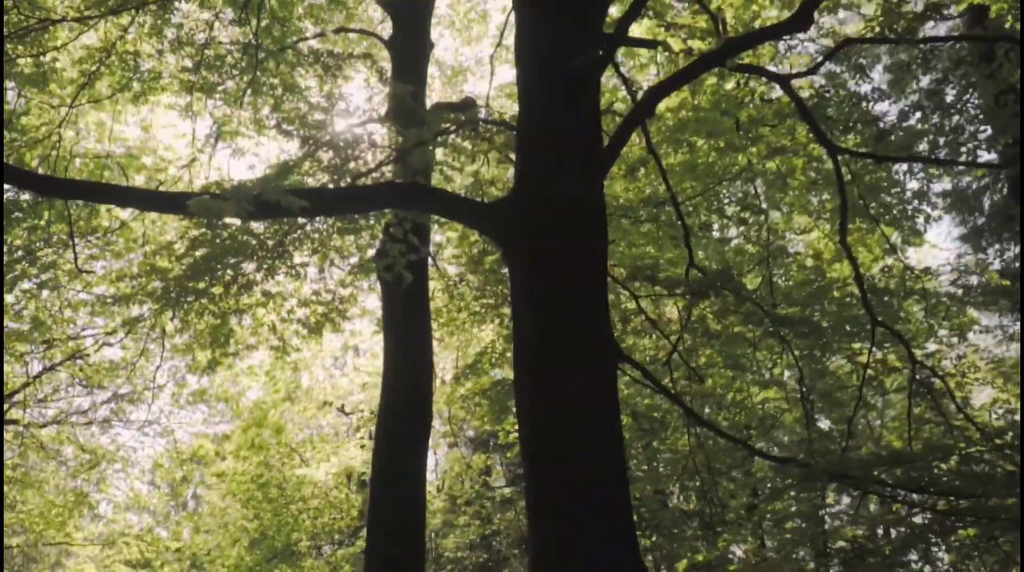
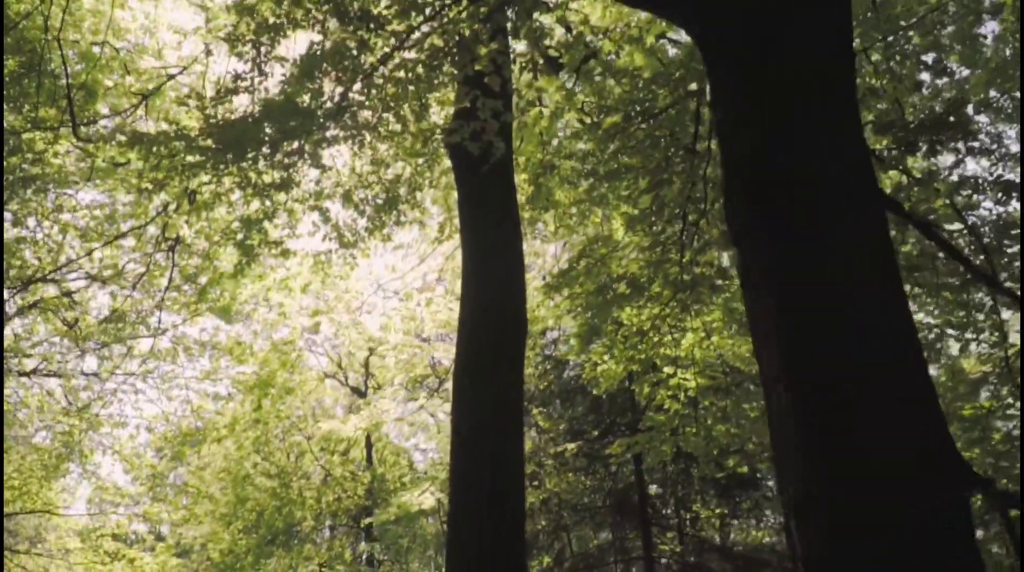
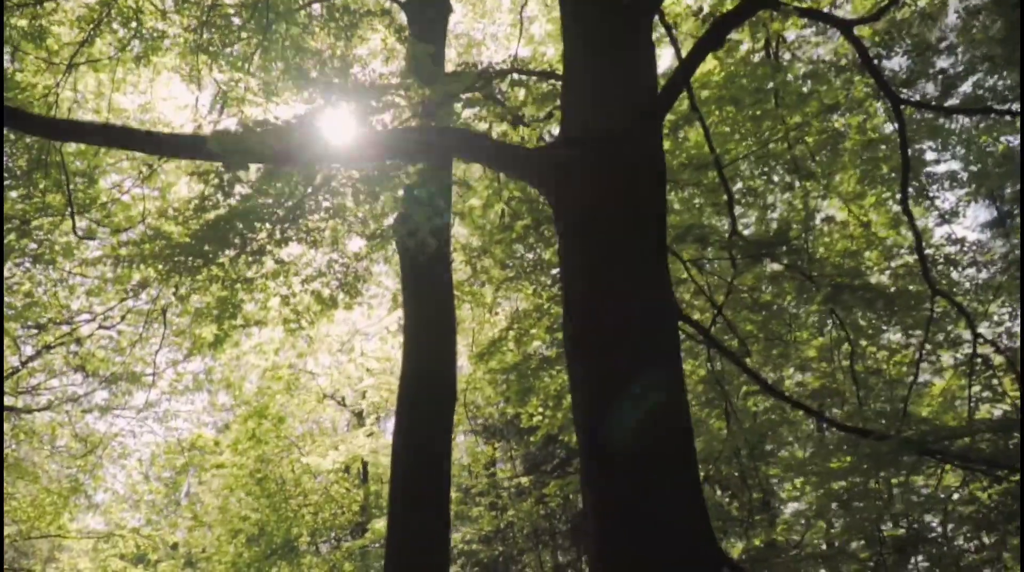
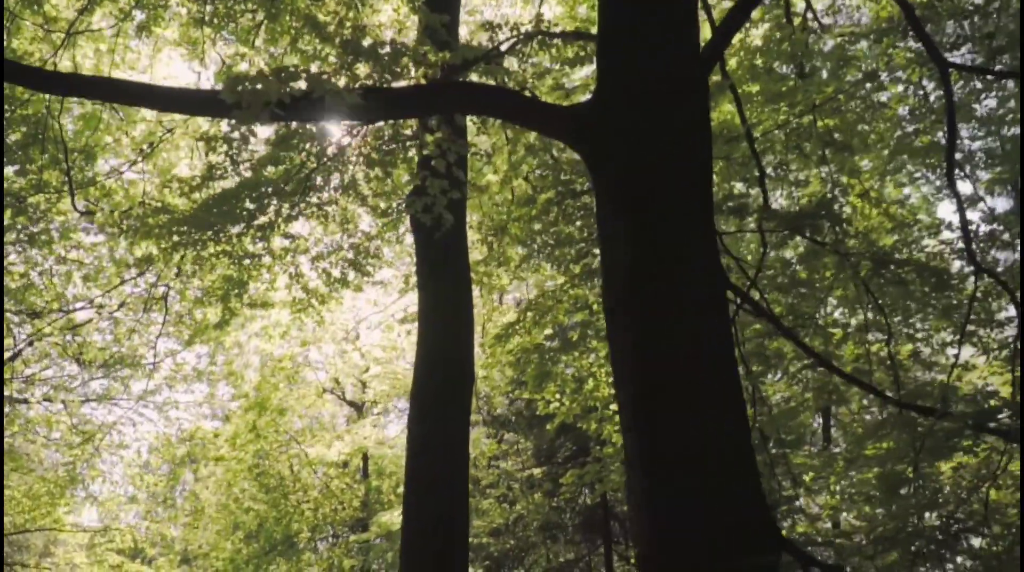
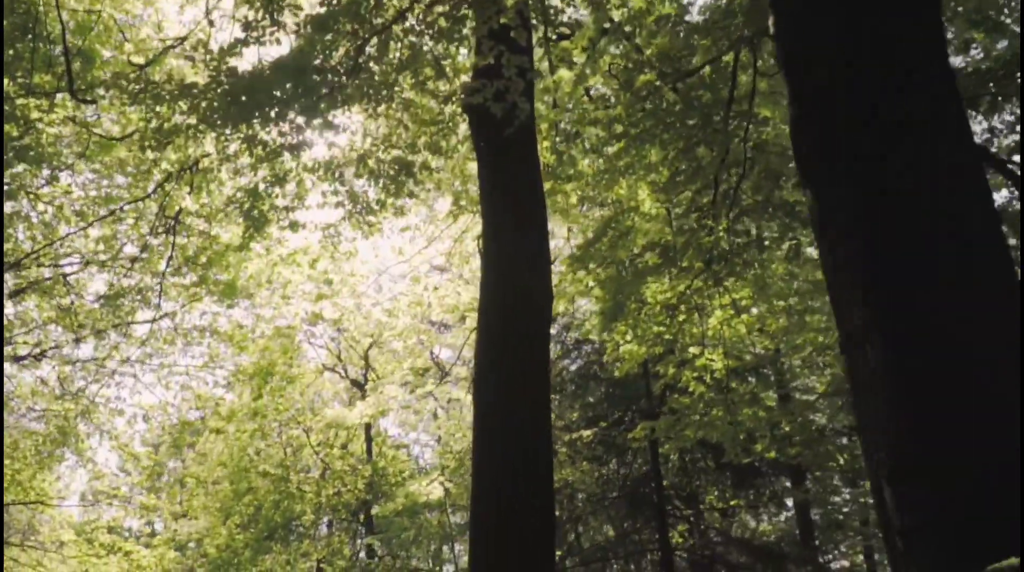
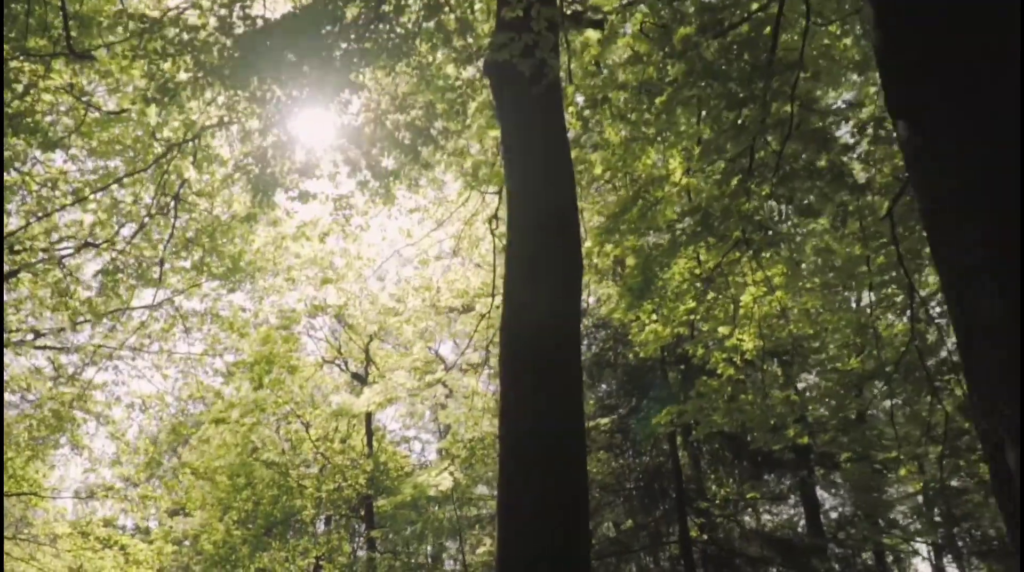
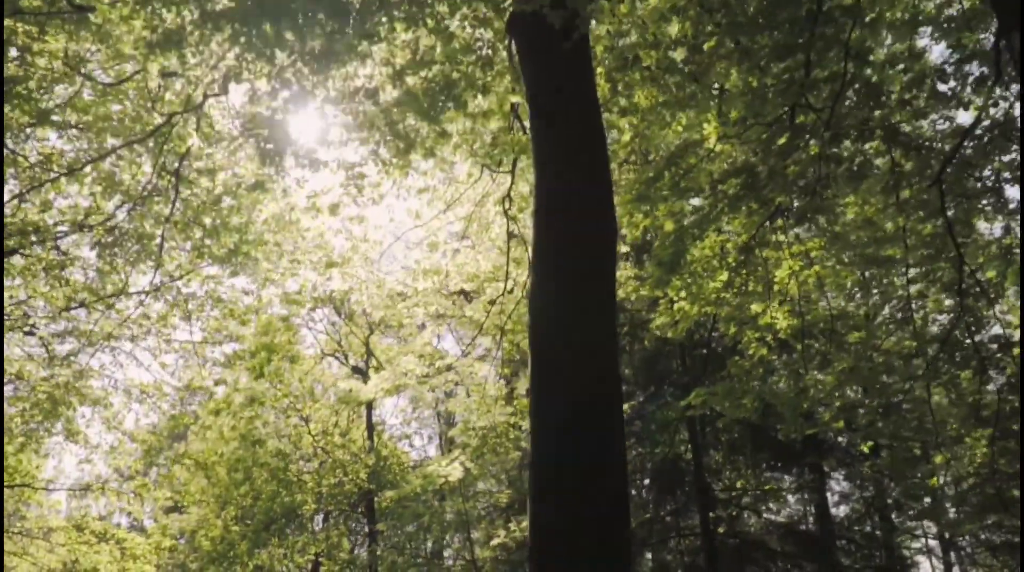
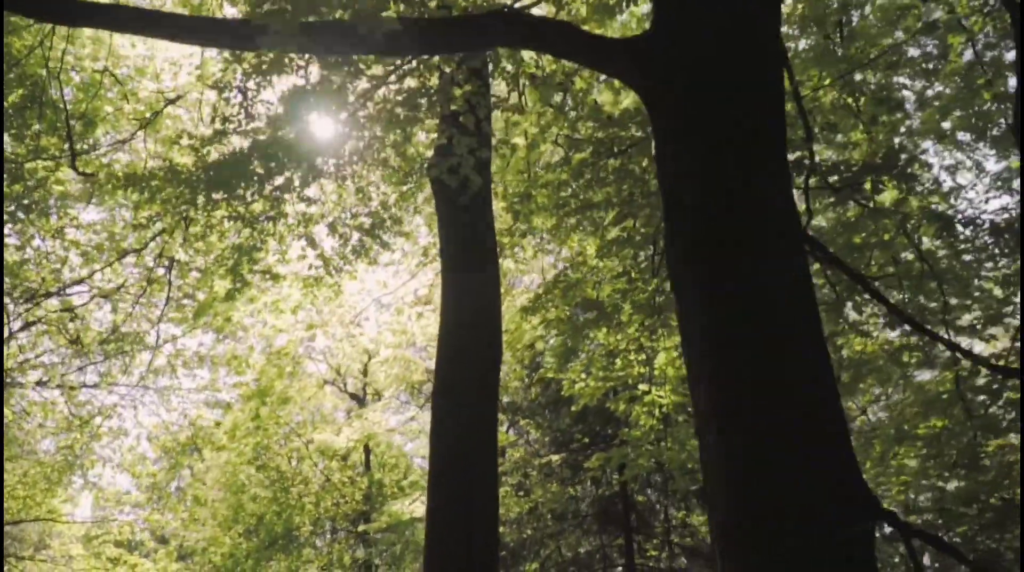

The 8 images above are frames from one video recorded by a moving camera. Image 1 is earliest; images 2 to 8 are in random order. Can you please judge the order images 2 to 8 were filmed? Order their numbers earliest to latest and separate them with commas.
3, 4, 8, 2, 5, 6, 7
